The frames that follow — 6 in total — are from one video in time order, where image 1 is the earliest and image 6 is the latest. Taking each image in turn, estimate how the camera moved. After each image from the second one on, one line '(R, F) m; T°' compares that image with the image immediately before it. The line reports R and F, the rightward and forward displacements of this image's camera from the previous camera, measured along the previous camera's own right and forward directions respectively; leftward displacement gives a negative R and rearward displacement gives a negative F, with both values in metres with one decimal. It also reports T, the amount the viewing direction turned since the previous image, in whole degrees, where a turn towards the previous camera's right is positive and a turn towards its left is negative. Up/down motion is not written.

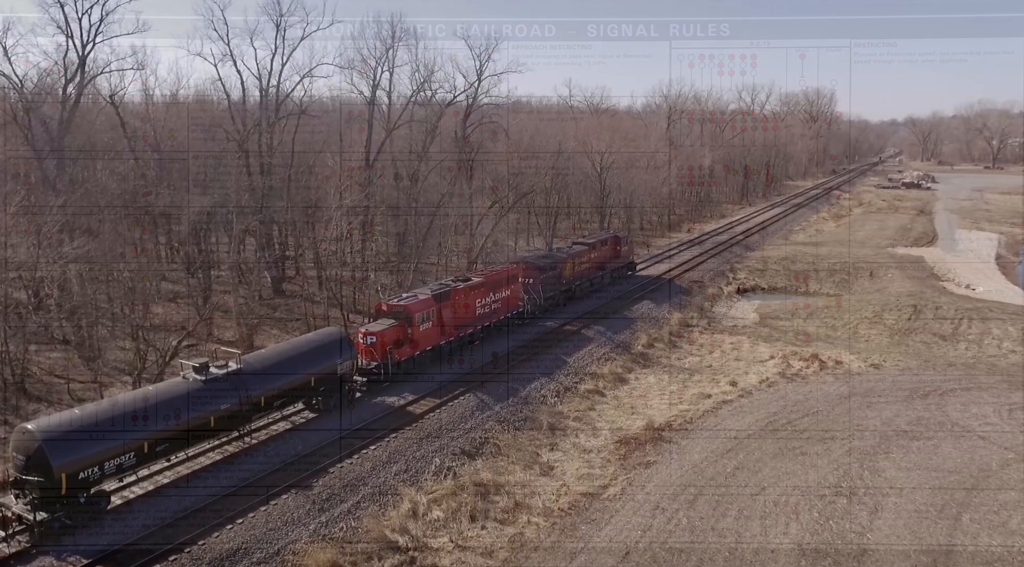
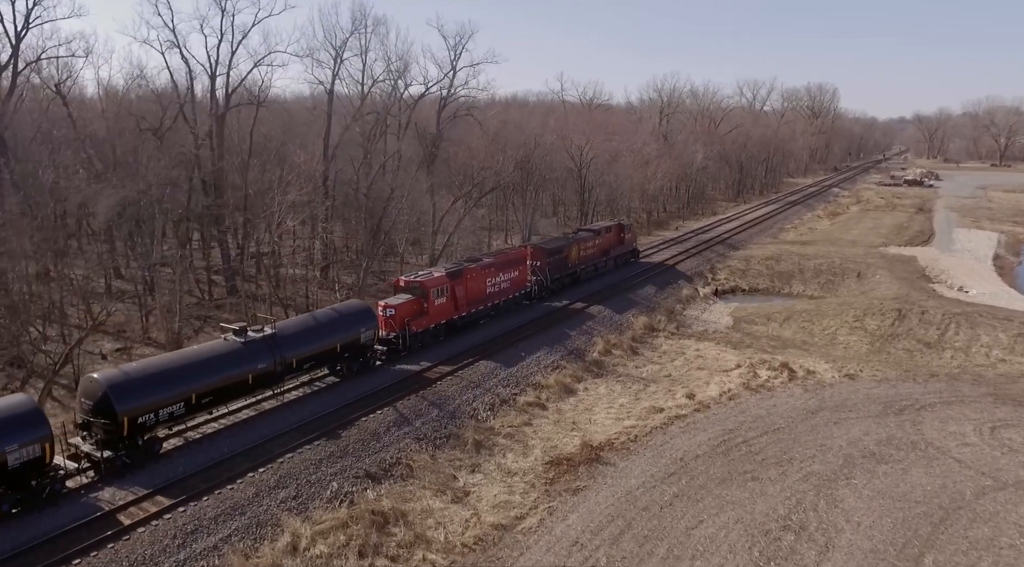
(+2.3, +2.4) m; -1°
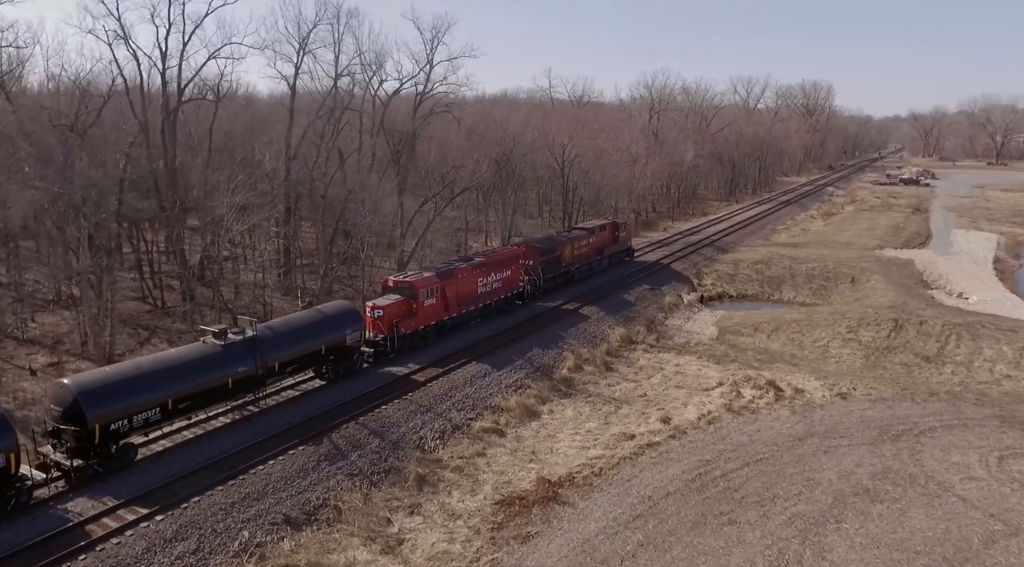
(+1.2, +2.5) m; 0°
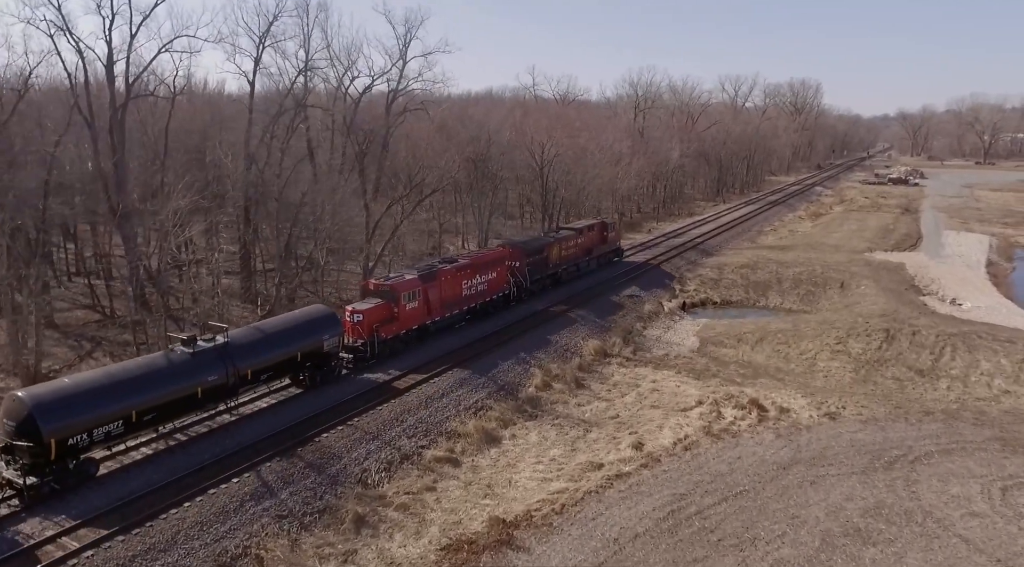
(+0.9, +2.1) m; +1°
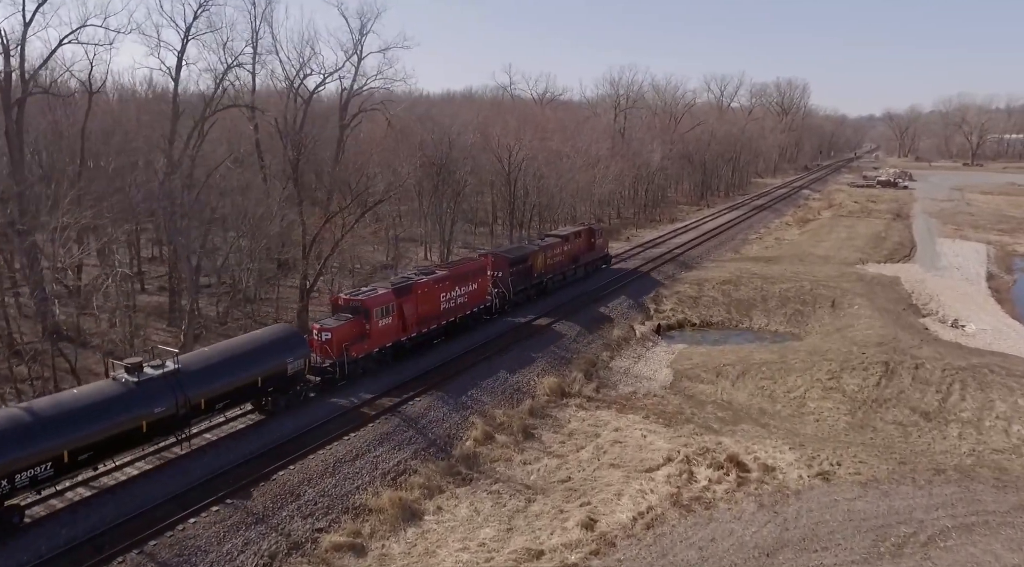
(+1.5, +3.9) m; +1°
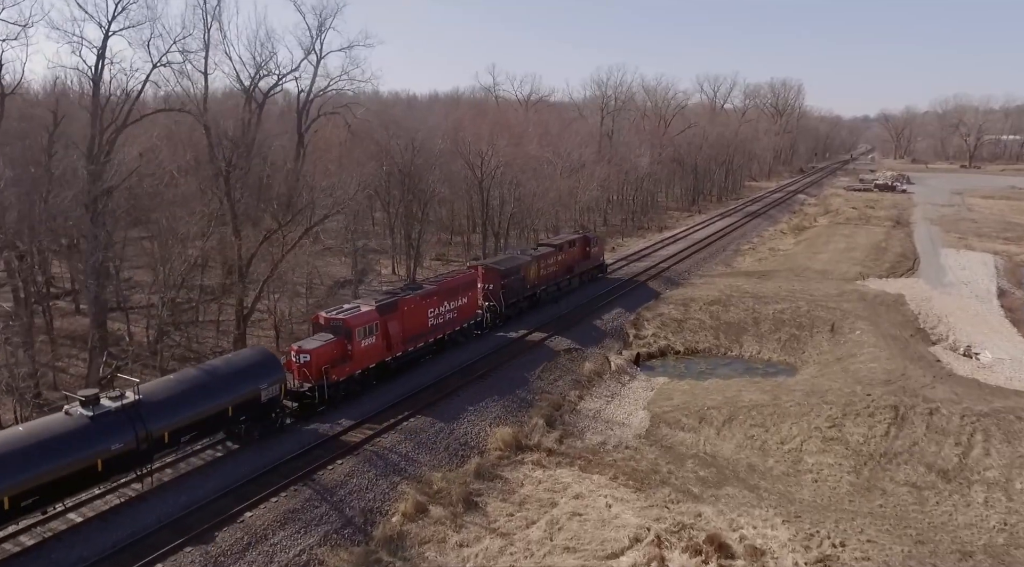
(+1.4, +3.6) m; 0°
